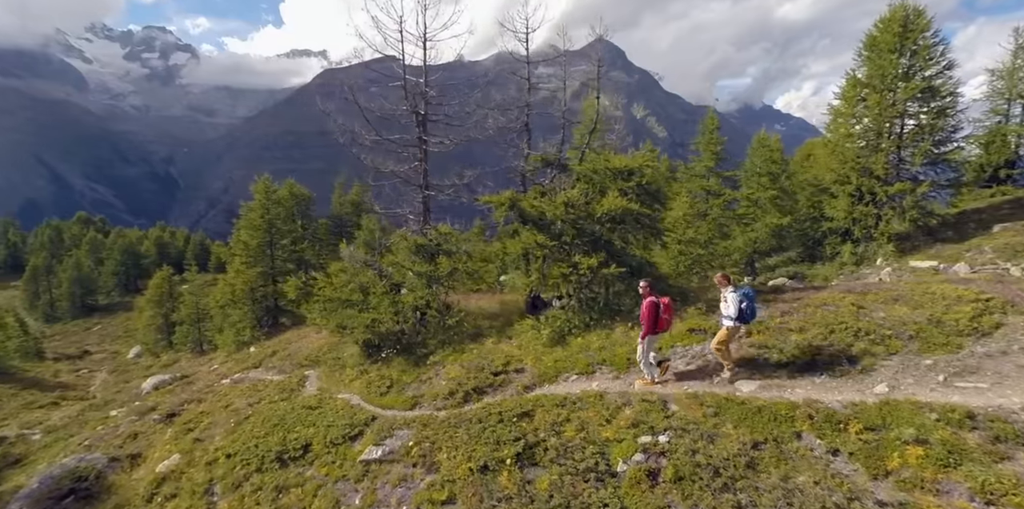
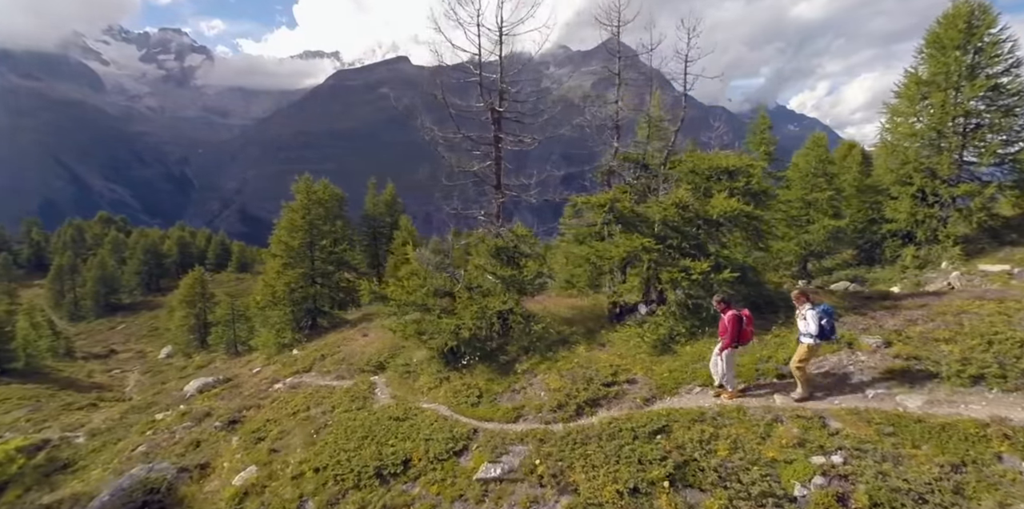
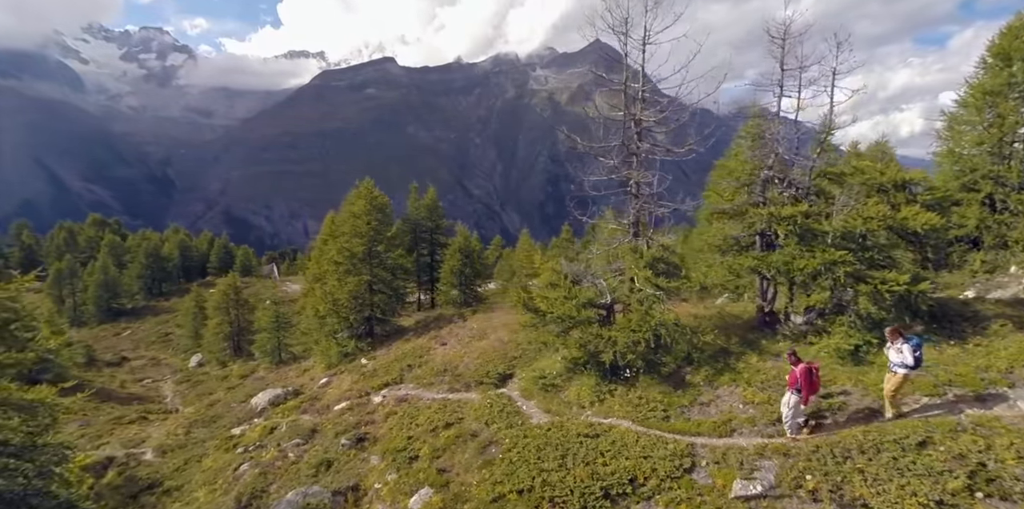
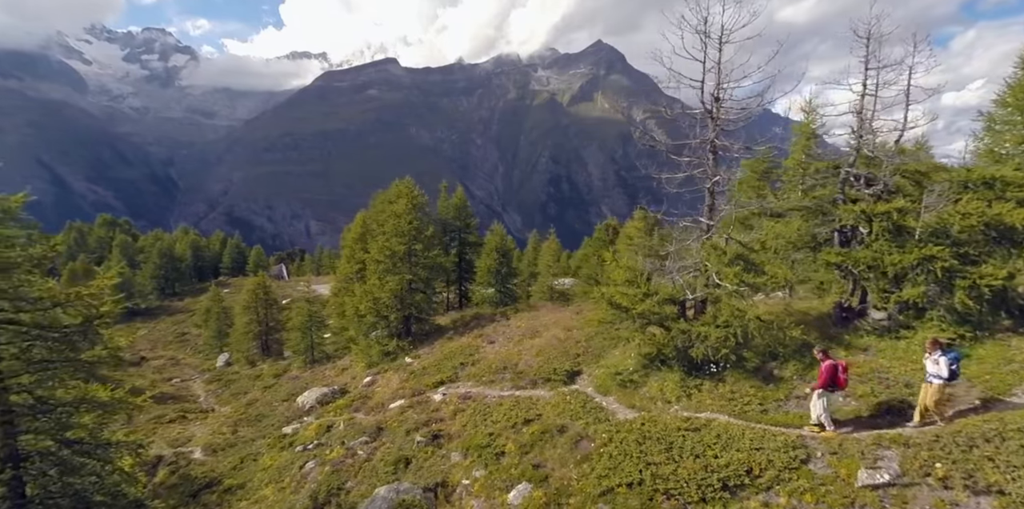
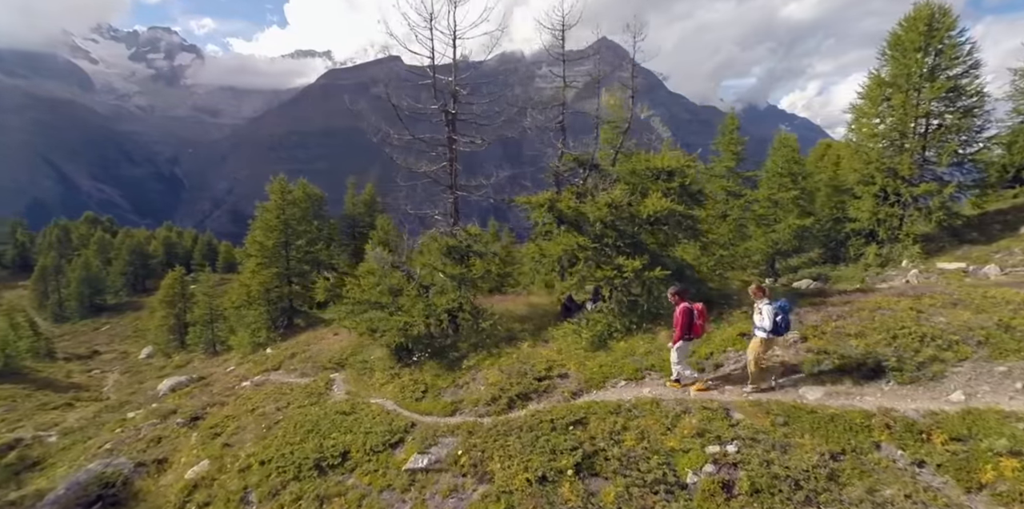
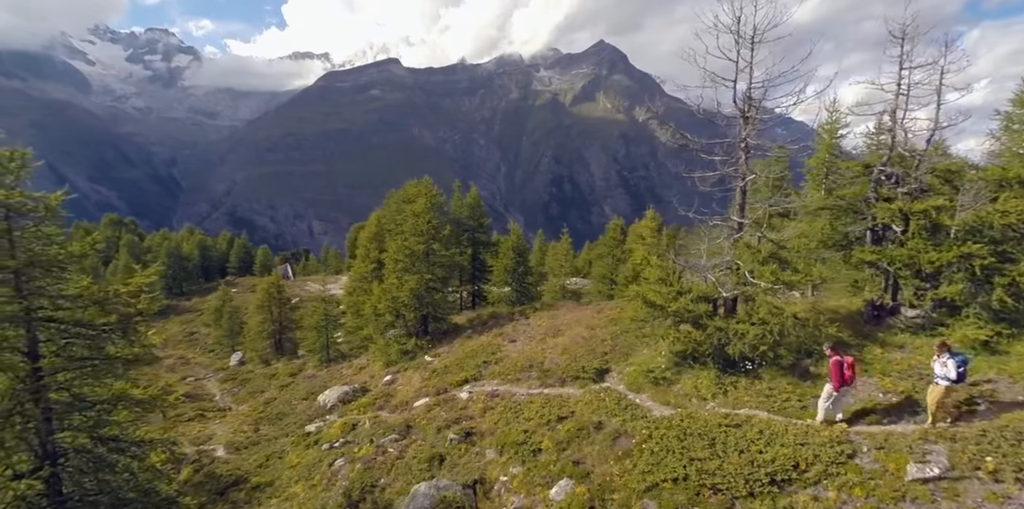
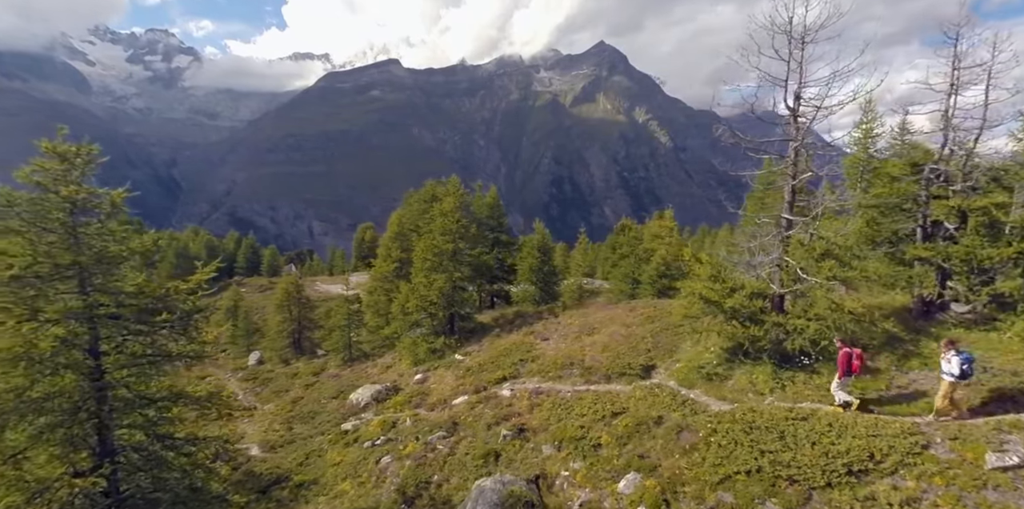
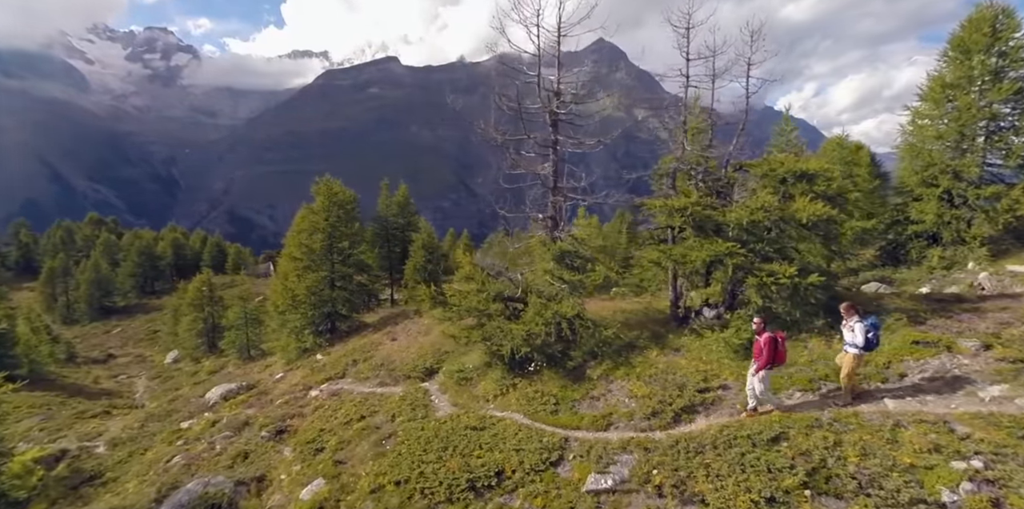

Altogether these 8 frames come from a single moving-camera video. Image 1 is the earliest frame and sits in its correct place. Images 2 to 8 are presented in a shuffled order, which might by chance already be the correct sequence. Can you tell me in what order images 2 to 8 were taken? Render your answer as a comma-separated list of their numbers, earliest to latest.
5, 2, 8, 3, 4, 6, 7
